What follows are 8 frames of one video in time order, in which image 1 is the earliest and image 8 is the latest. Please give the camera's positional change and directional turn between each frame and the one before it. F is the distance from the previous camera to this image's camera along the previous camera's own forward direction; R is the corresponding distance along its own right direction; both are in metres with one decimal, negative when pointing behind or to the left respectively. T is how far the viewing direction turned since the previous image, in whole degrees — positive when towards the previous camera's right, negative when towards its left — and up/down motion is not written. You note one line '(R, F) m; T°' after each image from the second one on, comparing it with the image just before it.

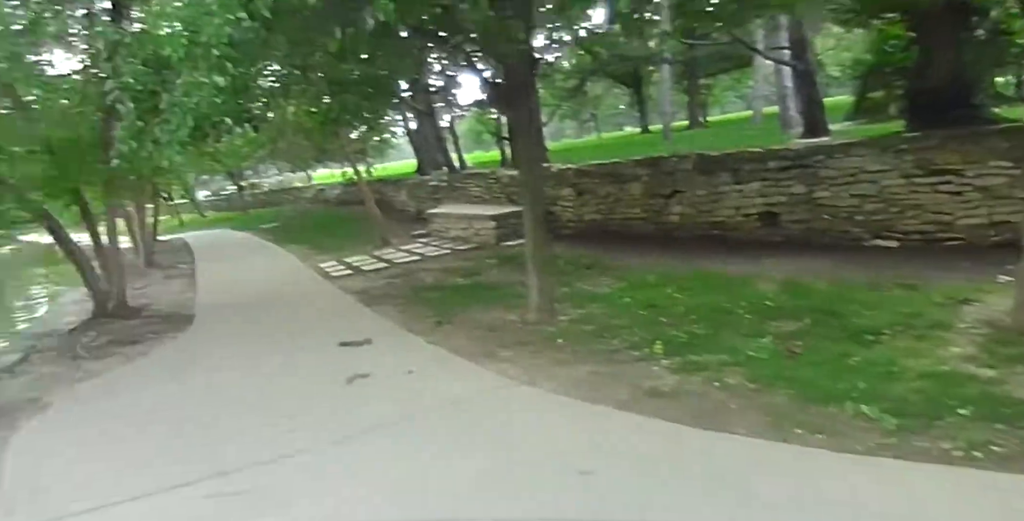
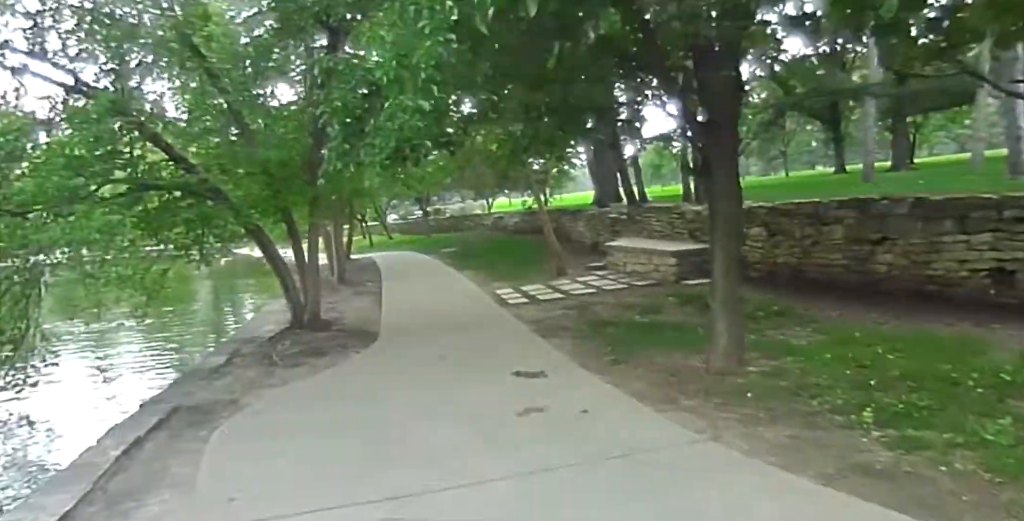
(-0.3, +0.2) m; -14°
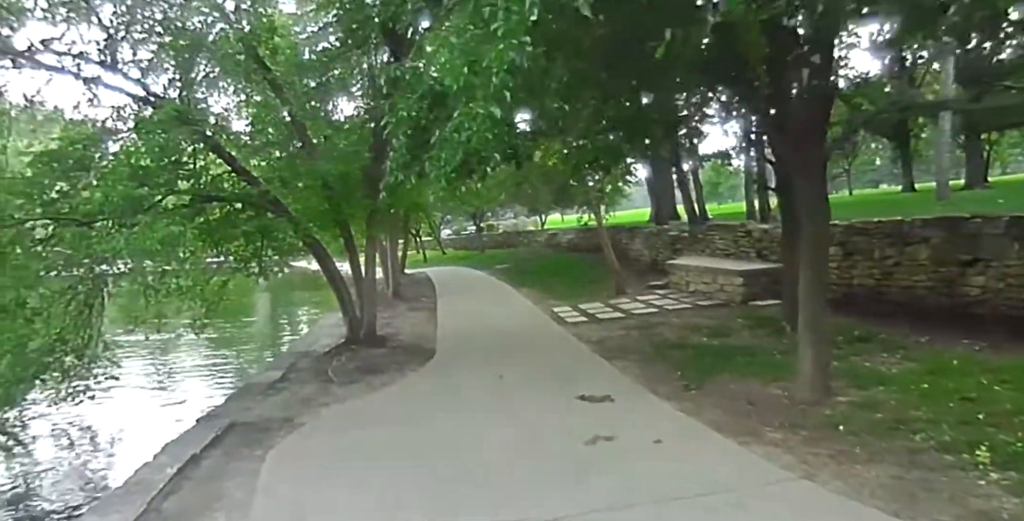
(-0.1, +0.3) m; -5°
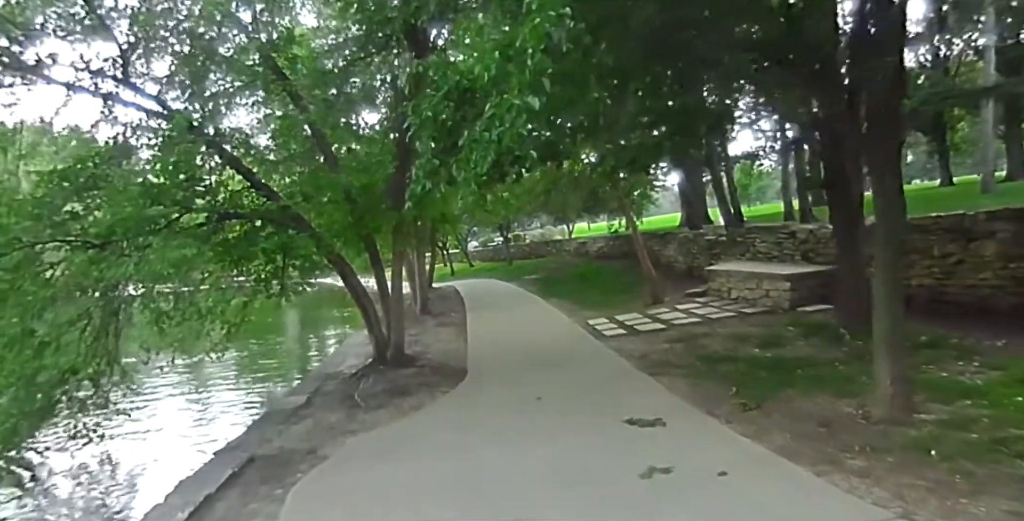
(-0.1, +0.4) m; -2°
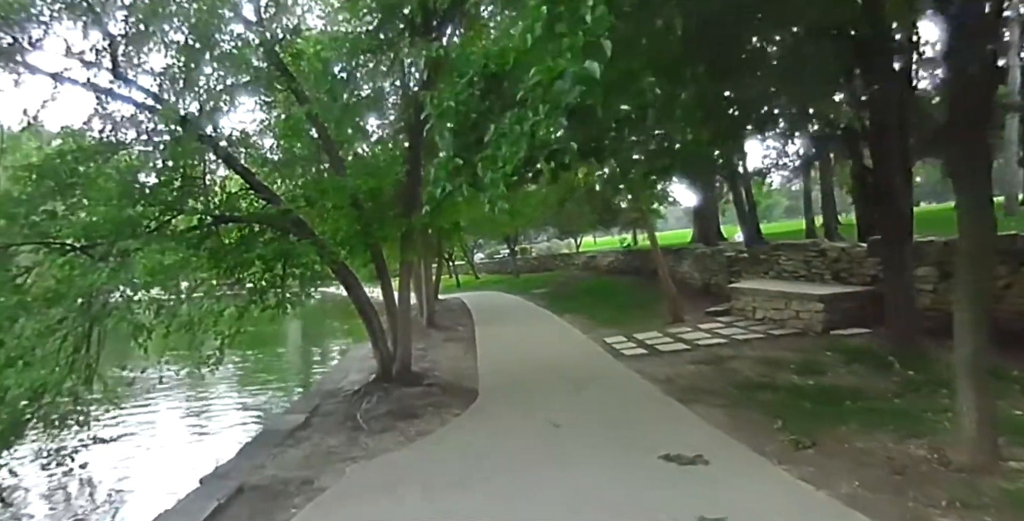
(-0.2, +0.6) m; 0°
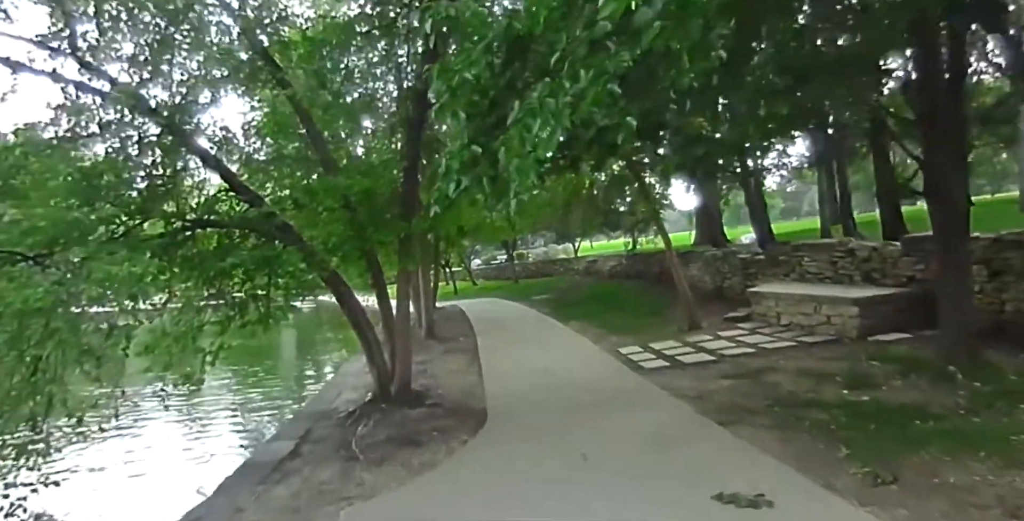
(-0.2, +0.7) m; 0°
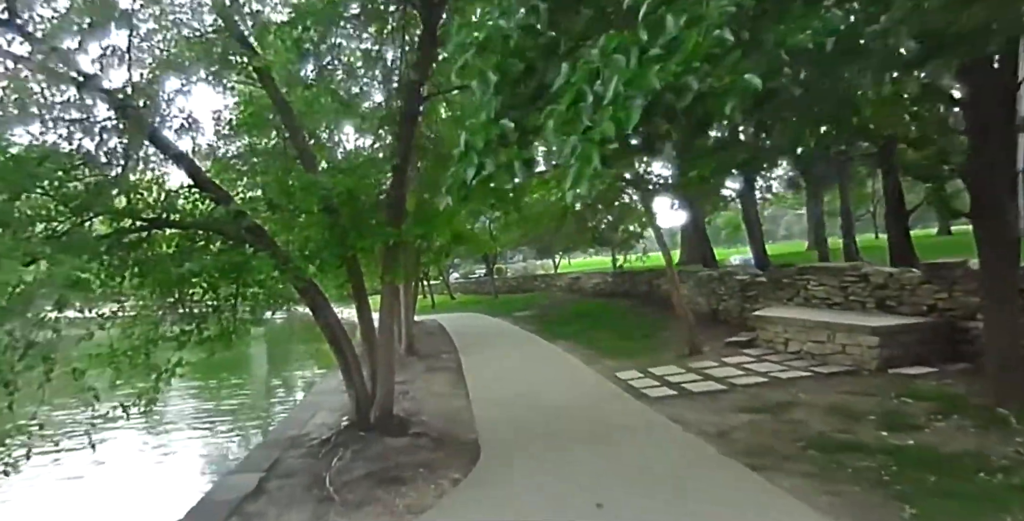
(-0.2, +0.7) m; +2°
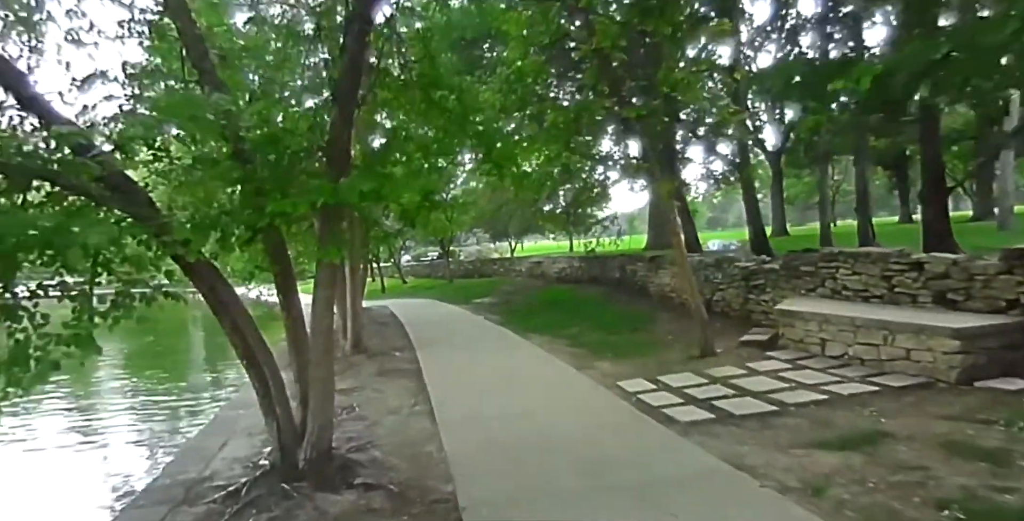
(-0.3, +1.9) m; +5°
